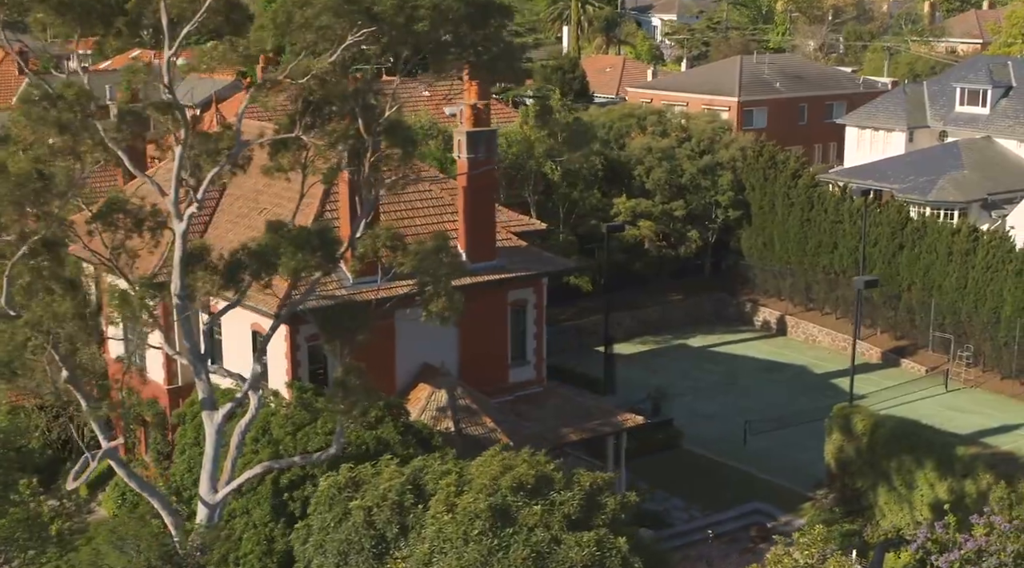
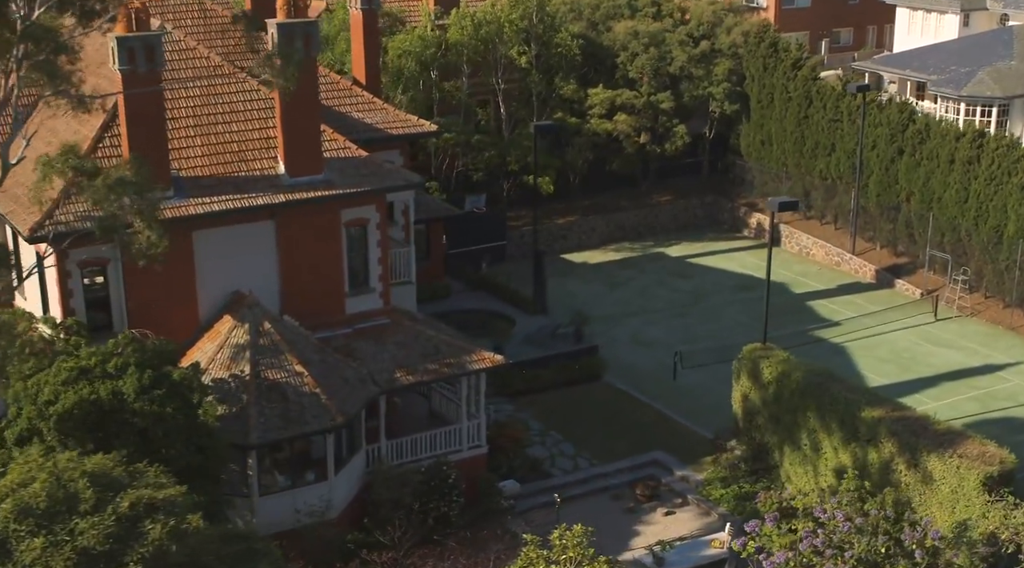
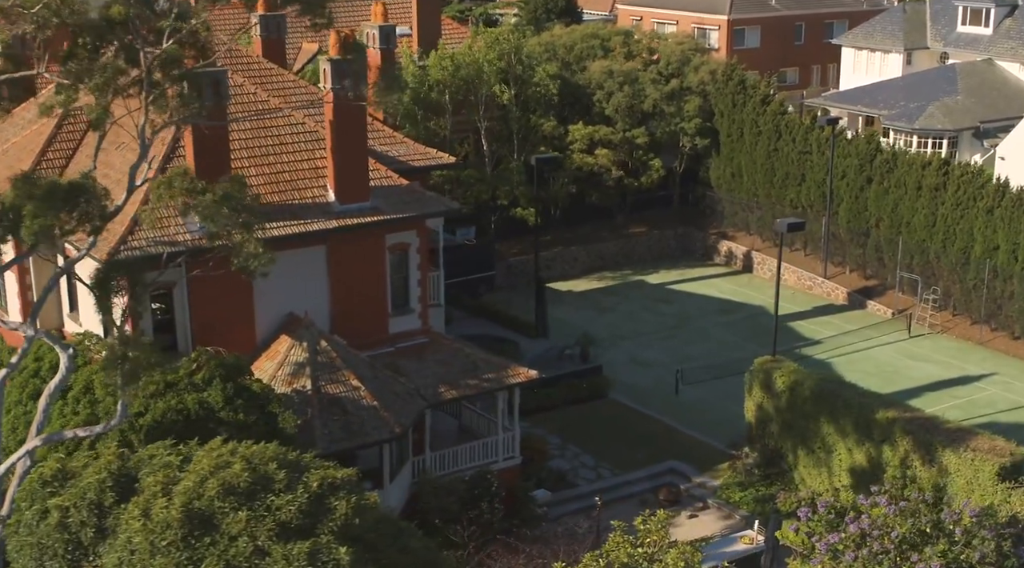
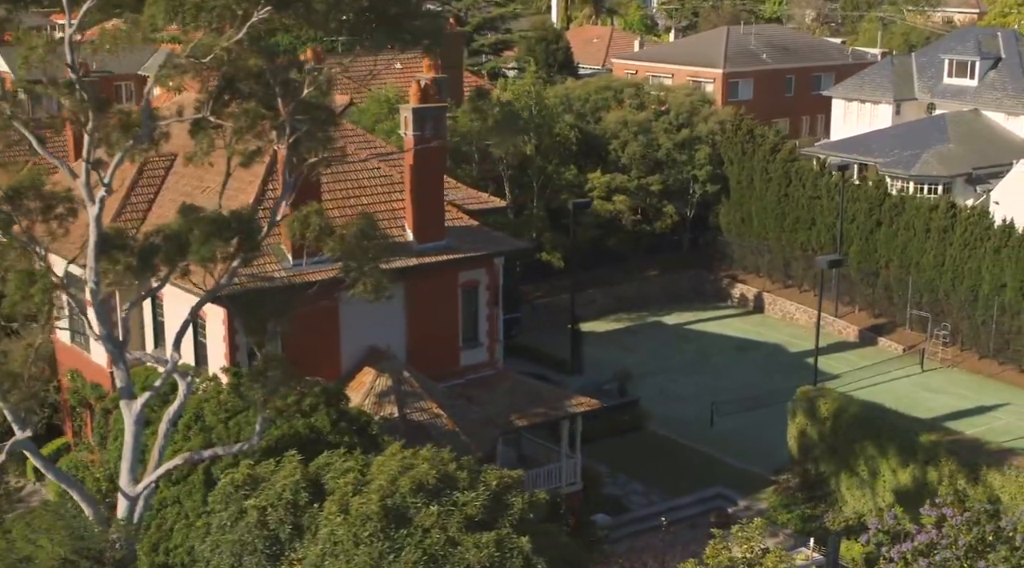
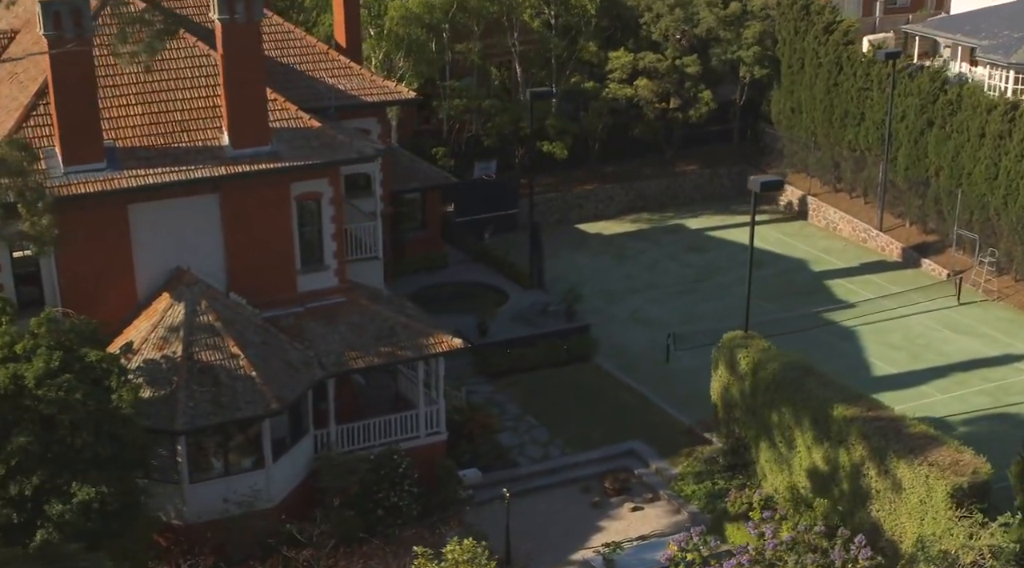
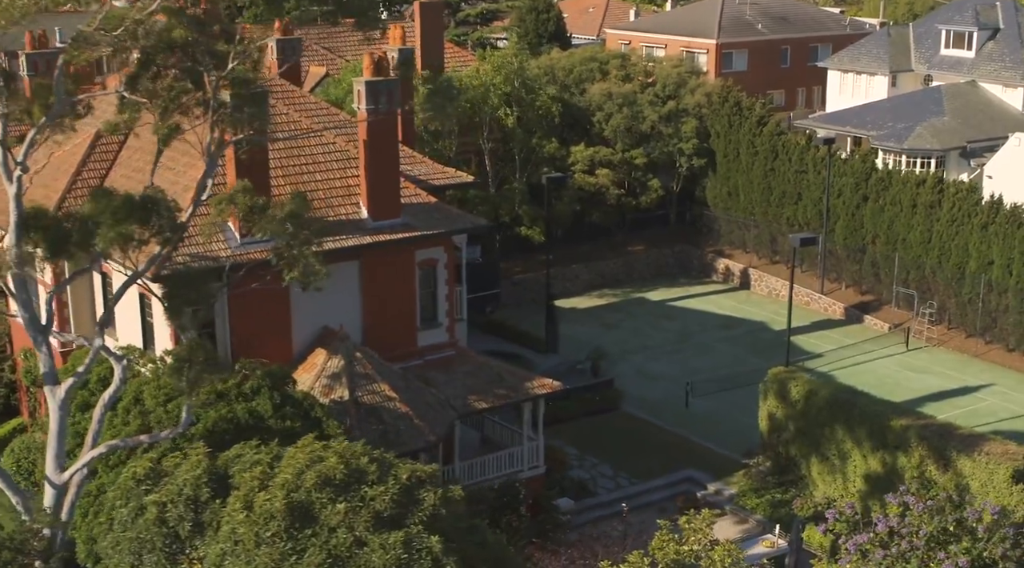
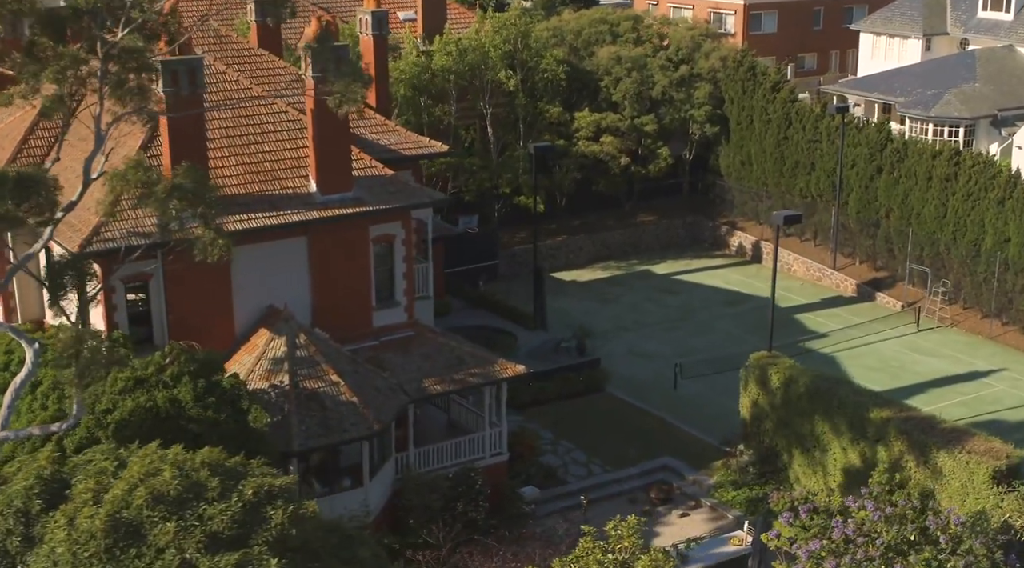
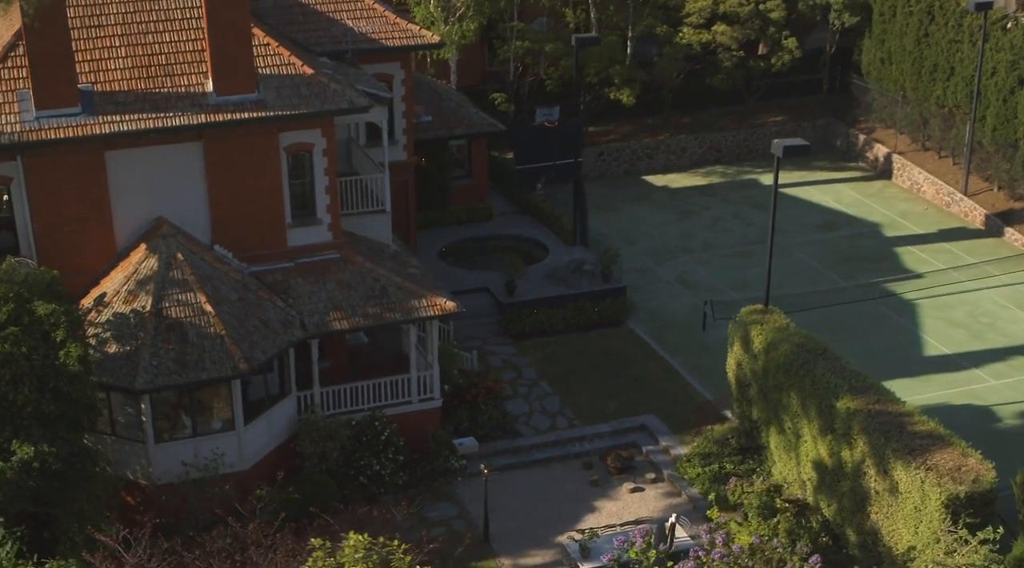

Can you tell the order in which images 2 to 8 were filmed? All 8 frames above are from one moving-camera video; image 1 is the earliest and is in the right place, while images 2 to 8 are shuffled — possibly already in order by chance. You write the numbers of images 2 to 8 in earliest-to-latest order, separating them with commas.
4, 6, 3, 7, 2, 5, 8
